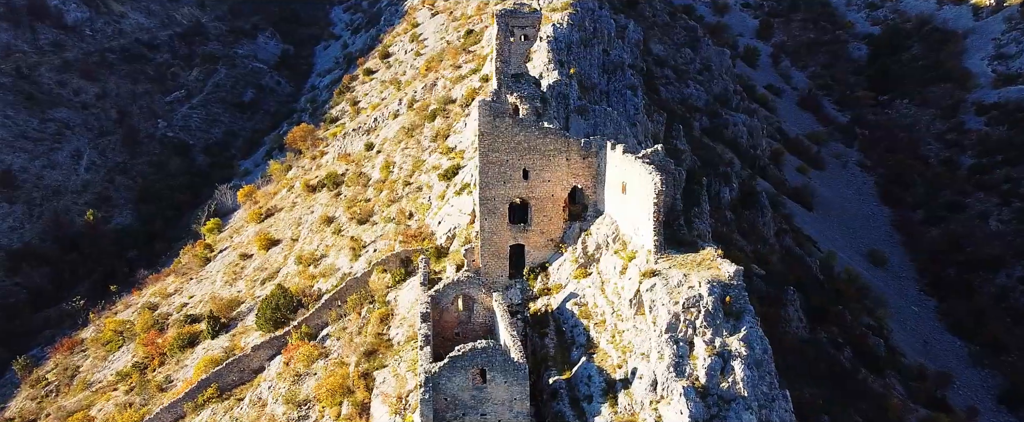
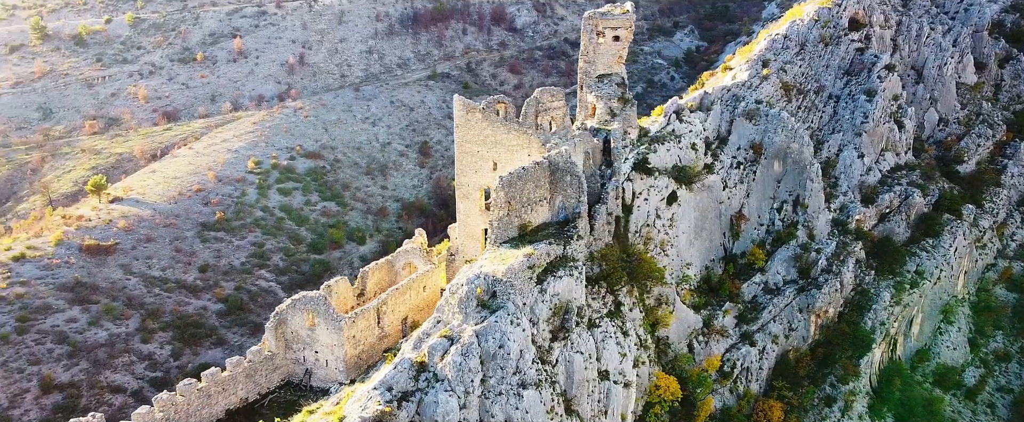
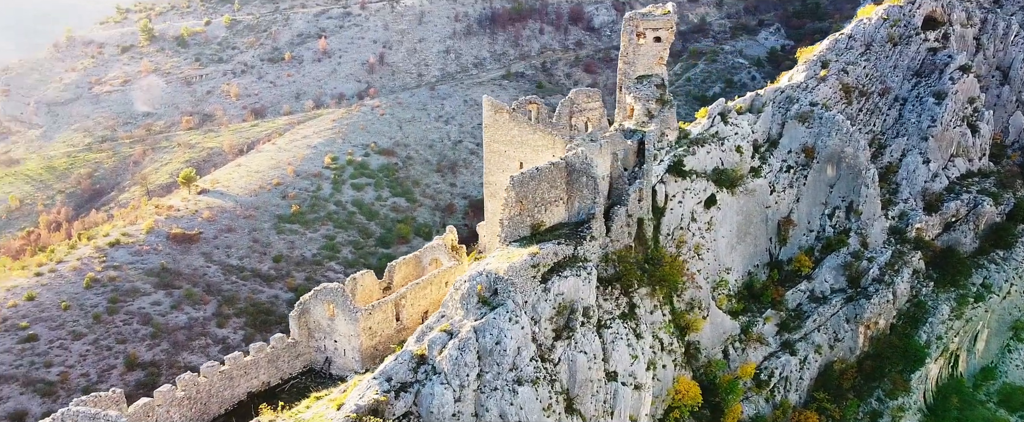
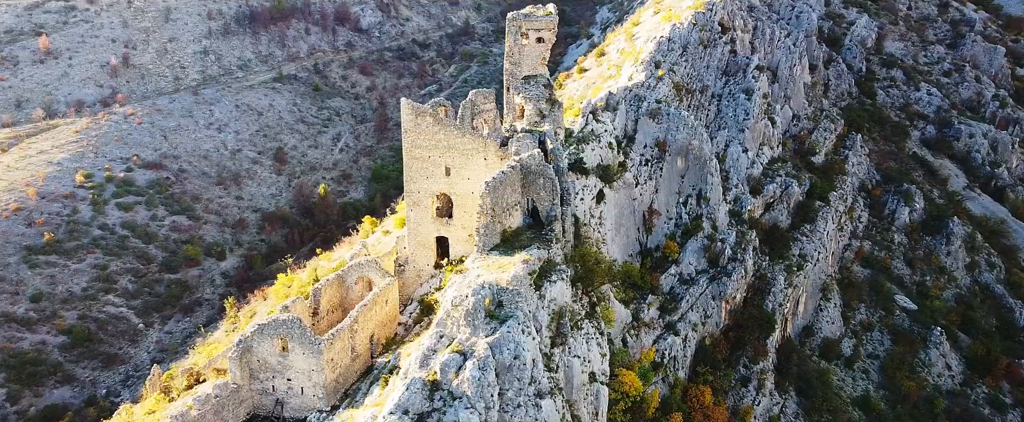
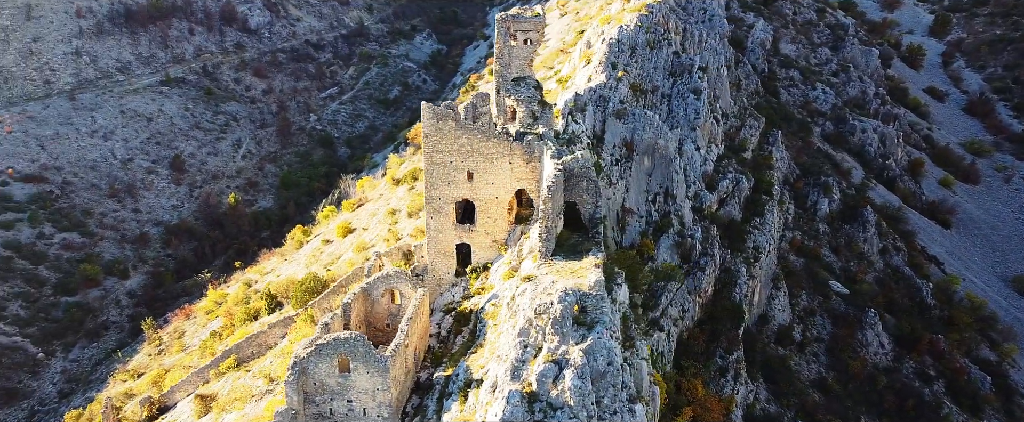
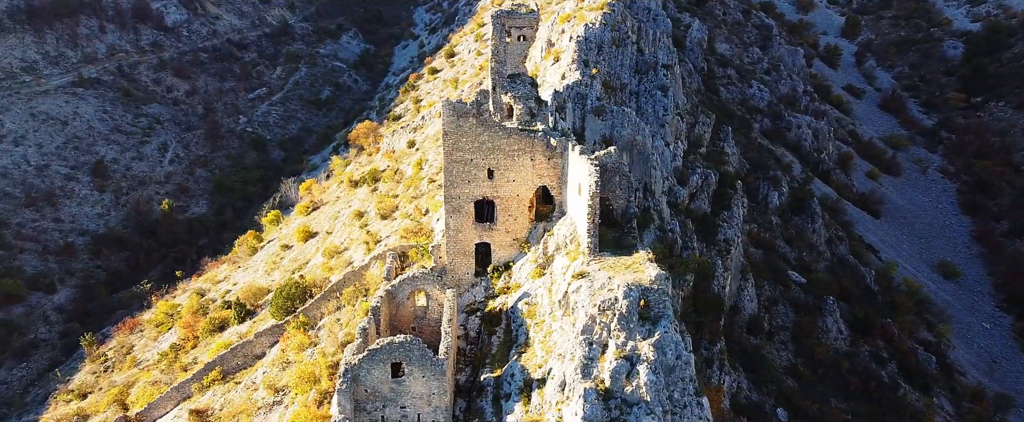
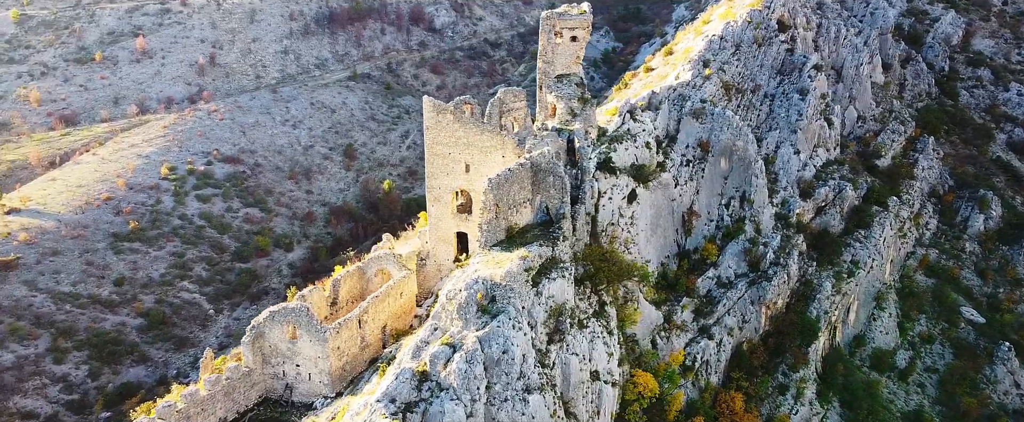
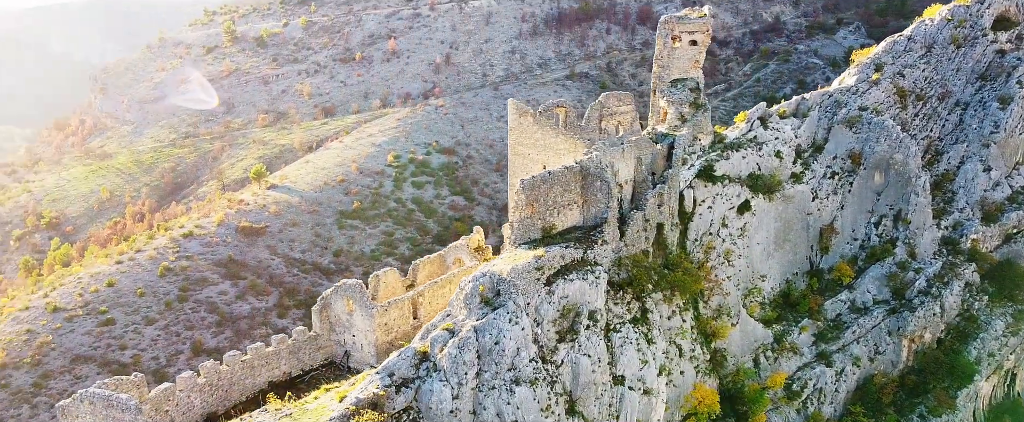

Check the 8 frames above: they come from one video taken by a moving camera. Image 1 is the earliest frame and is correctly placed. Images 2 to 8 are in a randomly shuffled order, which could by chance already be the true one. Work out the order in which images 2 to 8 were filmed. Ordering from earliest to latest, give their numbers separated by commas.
6, 5, 4, 7, 2, 3, 8
